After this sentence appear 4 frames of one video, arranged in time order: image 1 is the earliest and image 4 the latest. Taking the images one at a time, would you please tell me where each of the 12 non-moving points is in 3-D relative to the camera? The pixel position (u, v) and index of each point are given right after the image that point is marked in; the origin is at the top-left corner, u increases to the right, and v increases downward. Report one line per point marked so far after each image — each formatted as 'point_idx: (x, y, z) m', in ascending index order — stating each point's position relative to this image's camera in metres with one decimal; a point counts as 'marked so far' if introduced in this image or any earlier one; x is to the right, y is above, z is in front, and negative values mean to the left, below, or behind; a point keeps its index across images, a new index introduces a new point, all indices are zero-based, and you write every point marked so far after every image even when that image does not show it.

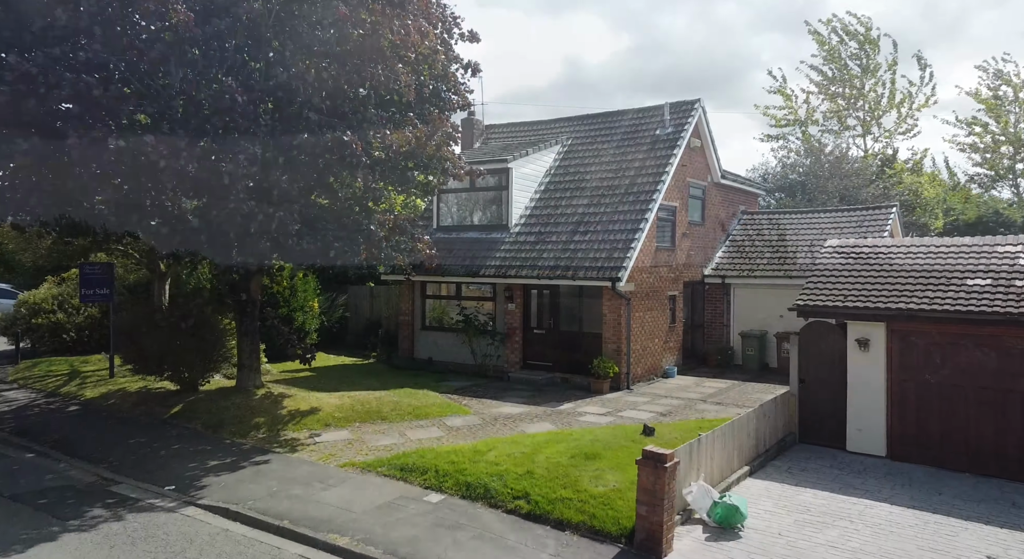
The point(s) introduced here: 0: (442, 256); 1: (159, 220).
0: (-1.7, +0.5, +19.7) m
1: (-5.2, +0.9, +11.6) m
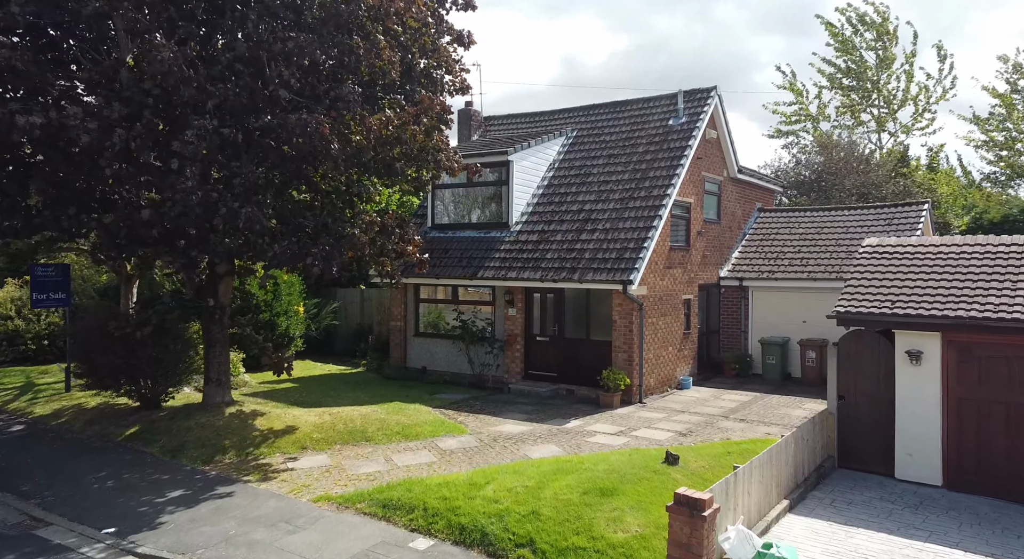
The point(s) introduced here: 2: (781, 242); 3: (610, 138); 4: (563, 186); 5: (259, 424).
0: (-1.7, +0.5, +18.1) m
1: (-5.2, +0.8, +10.0) m
2: (+6.8, +1.0, +19.8) m
3: (+2.4, +3.4, +19.1) m
4: (+1.2, +2.2, +18.5) m
5: (-3.8, -2.2, +11.9) m
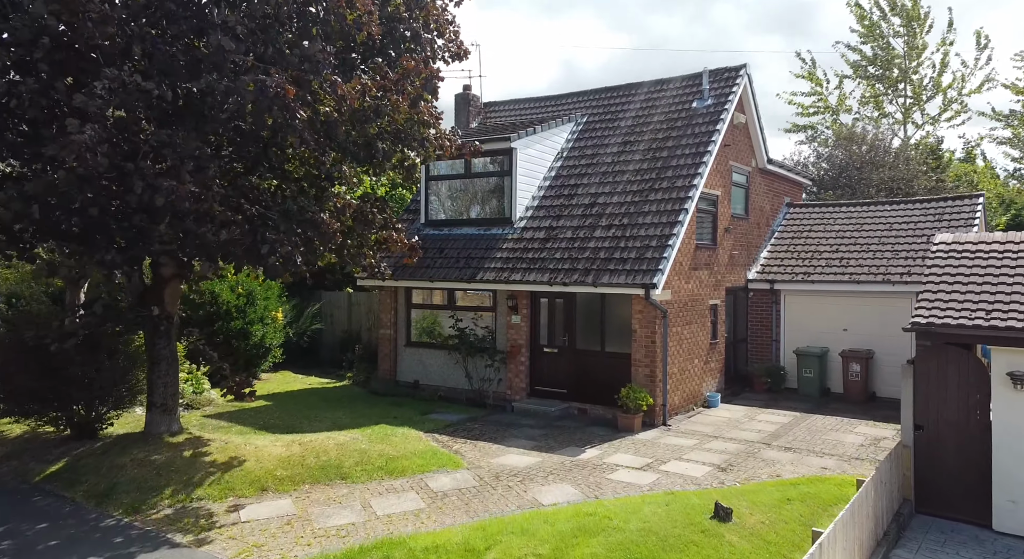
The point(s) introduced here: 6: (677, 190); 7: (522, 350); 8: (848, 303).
0: (-1.7, +0.4, +16.0) m
1: (-5.1, +0.8, +7.9) m
2: (+6.9, +0.9, +17.8) m
3: (+2.5, +3.4, +17.1) m
4: (+1.3, +2.1, +16.4) m
5: (-3.8, -2.2, +9.8) m
6: (+3.1, +1.7, +14.6) m
7: (+0.2, -1.3, +14.9) m
8: (+6.9, -0.5, +16.1) m
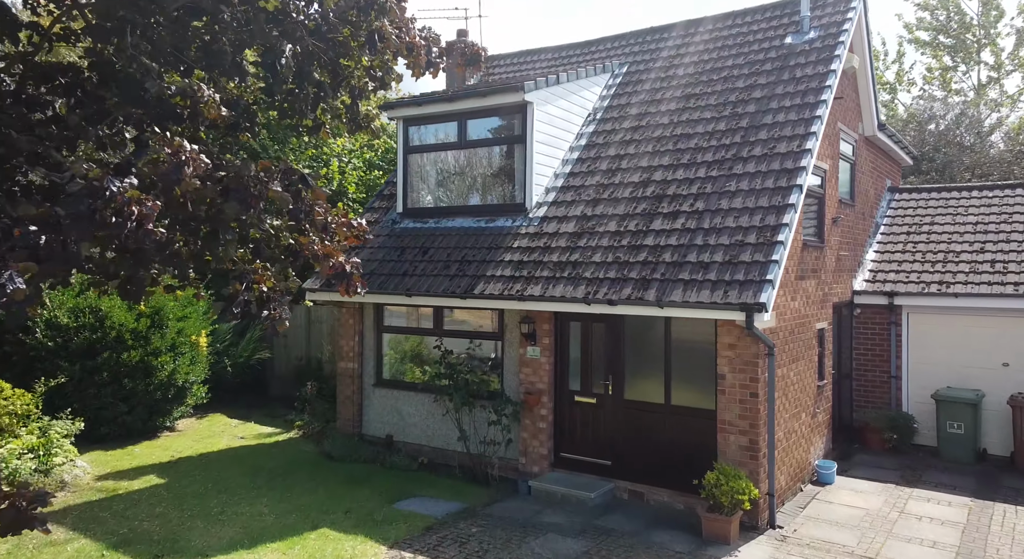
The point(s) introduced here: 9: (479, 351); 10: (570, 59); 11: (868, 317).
0: (-1.5, +0.2, +11.1) m
1: (-4.9, +0.6, +3.0) m
2: (+7.1, +0.7, +12.8) m
3: (+2.7, +3.2, +12.1) m
4: (+1.5, +2.0, +11.4) m
5: (-3.6, -2.4, +4.9) m
6: (+3.3, +1.5, +9.6) m
7: (+0.4, -1.5, +9.9) m
8: (+7.1, -0.7, +11.1) m
9: (-0.4, -1.0, +10.7) m
10: (+1.1, +4.0, +14.1) m
11: (+5.6, -0.6, +12.3) m
